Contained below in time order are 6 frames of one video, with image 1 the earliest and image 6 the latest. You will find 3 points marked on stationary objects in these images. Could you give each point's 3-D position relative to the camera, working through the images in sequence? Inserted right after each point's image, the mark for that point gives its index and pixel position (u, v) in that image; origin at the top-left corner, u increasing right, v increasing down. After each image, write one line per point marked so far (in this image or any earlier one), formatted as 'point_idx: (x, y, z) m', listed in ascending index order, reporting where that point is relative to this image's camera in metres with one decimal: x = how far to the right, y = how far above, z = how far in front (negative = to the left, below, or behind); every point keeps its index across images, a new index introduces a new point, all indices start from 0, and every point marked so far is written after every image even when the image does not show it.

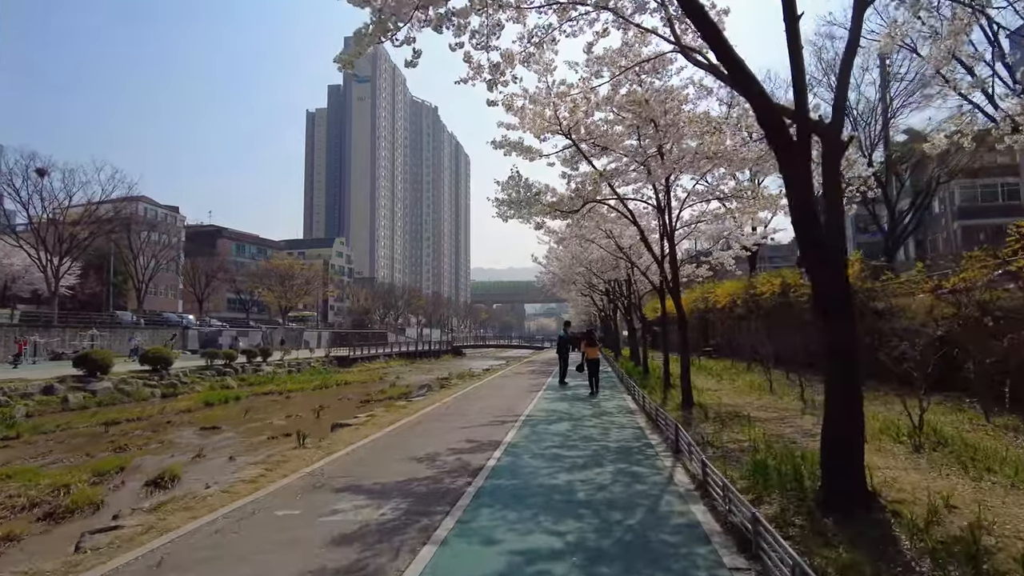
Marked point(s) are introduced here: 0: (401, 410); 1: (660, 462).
0: (-2.6, -2.9, +15.6) m
1: (+1.8, -2.2, +8.3) m
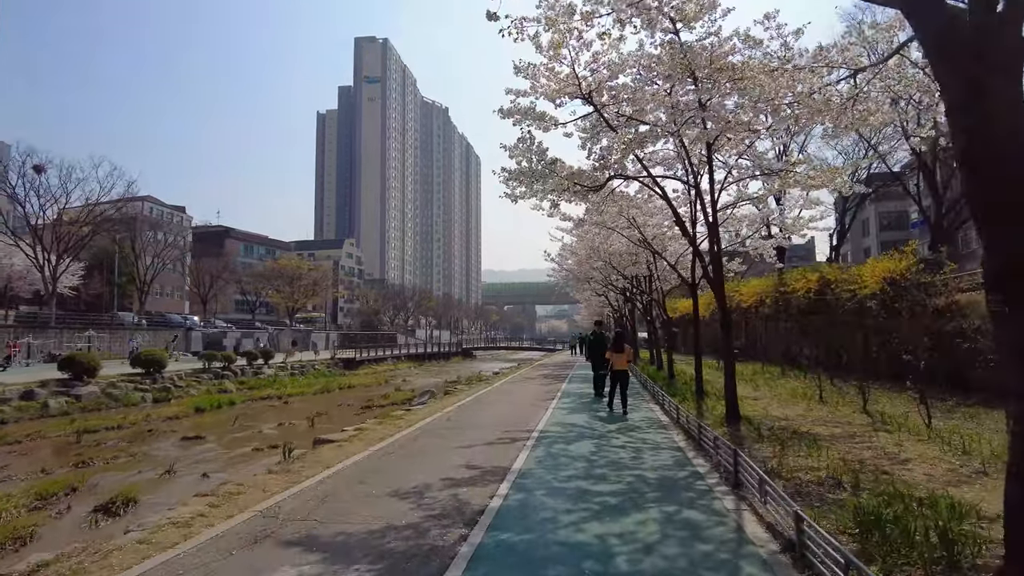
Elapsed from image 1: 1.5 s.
0: (-2.4, -2.8, +13.7) m
1: (+1.9, -2.0, +6.3) m
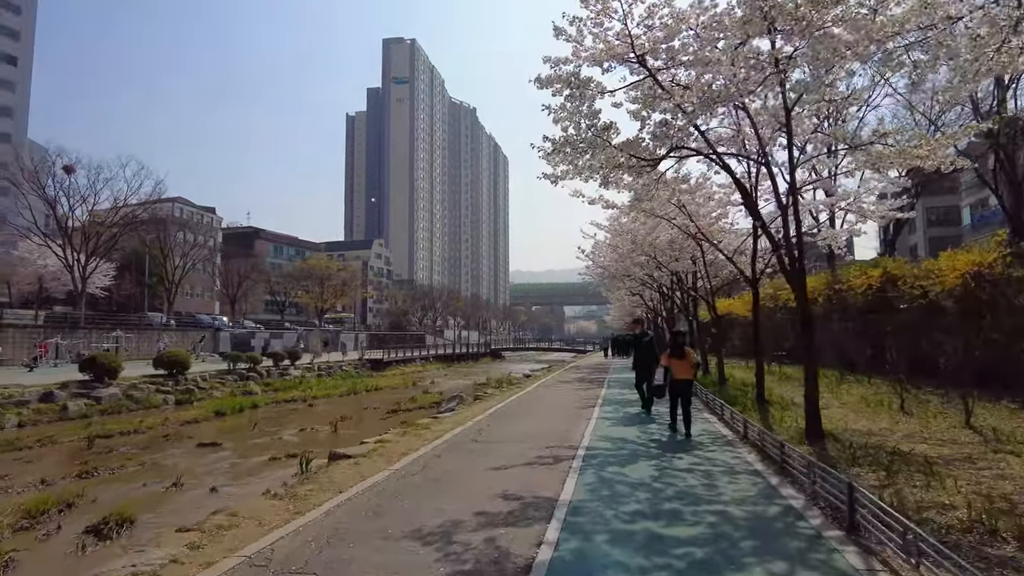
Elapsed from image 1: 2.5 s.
0: (-1.7, -2.7, +12.3) m
1: (+2.3, -1.9, +4.7) m
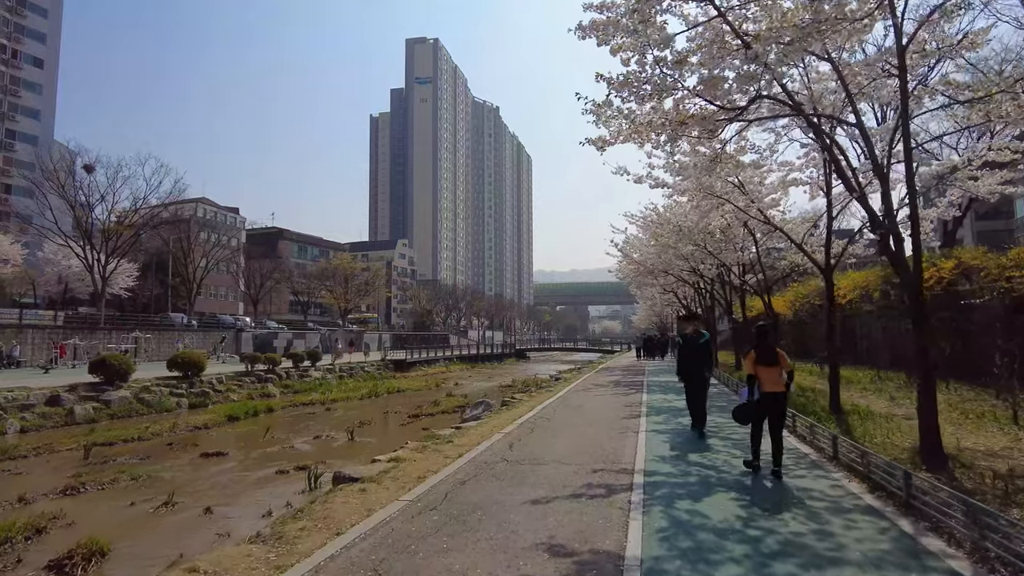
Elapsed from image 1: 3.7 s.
0: (-1.1, -2.6, +10.7) m
1: (+2.6, -1.8, +2.9) m
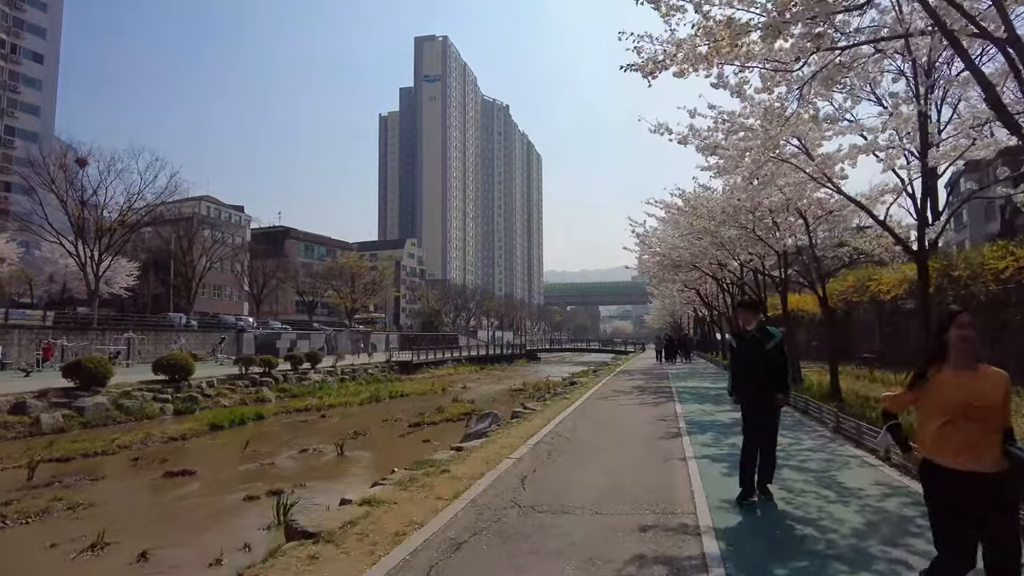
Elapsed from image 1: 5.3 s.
0: (-0.9, -2.4, +8.3) m
1: (+2.7, -1.6, +0.5) m
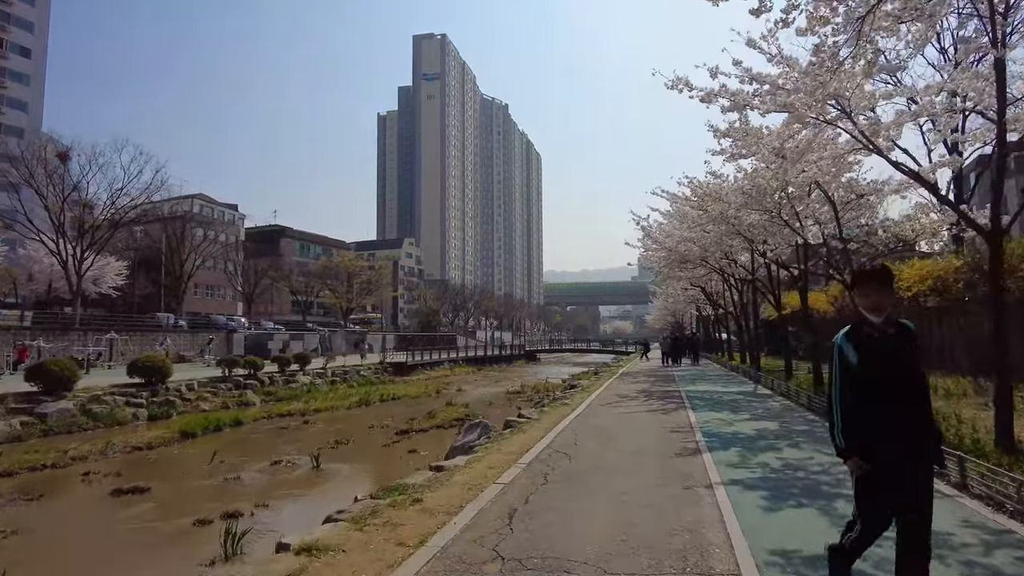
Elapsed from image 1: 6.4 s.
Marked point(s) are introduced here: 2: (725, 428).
0: (-1.1, -2.3, +6.7) m
1: (+2.5, -1.5, -1.1) m
2: (+3.6, -2.4, +11.2) m
